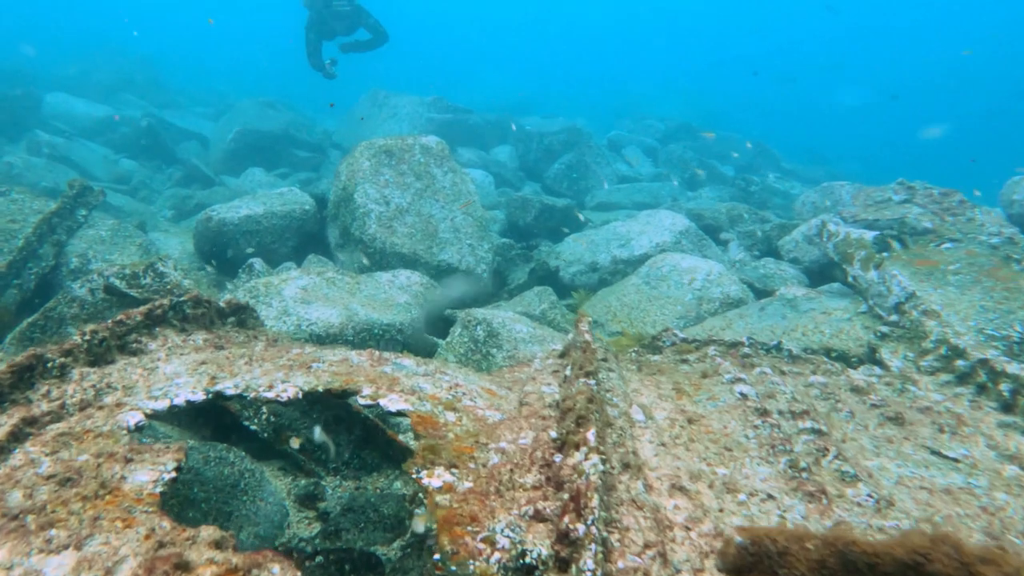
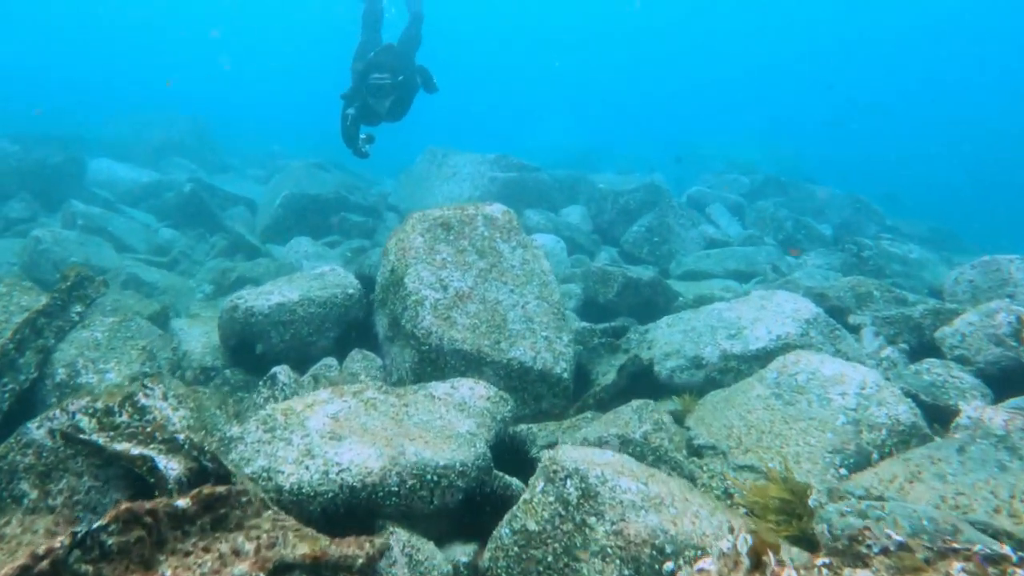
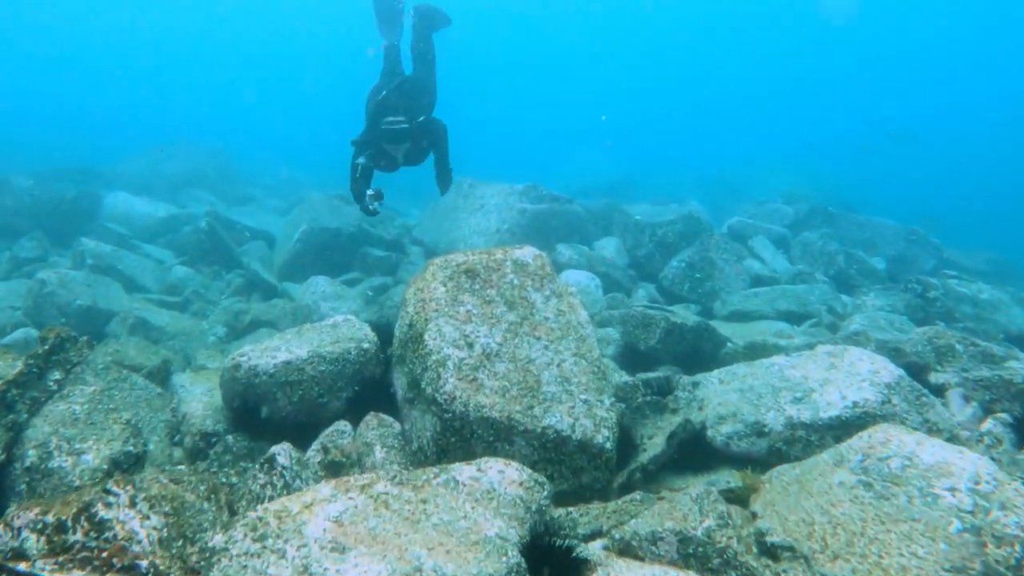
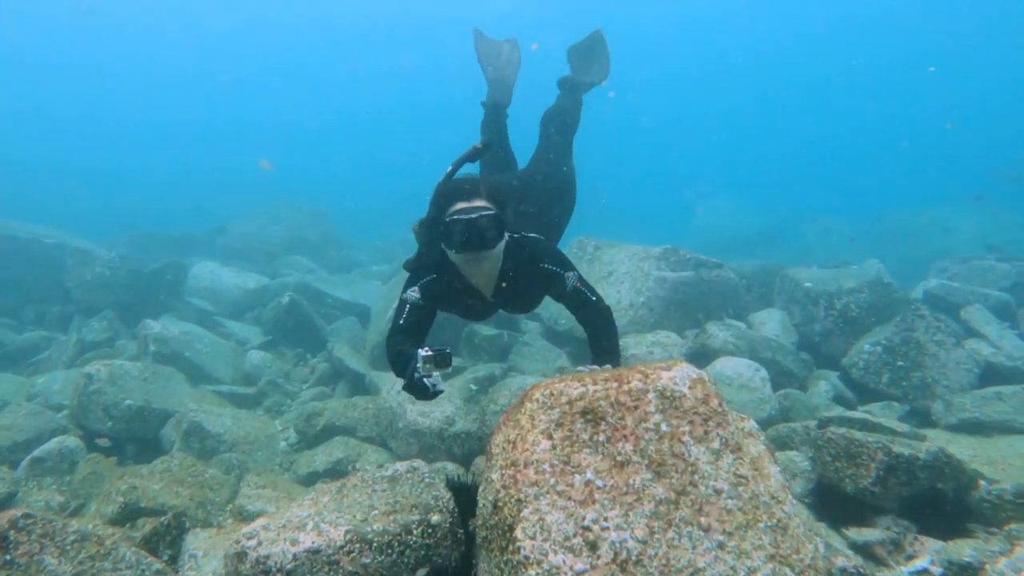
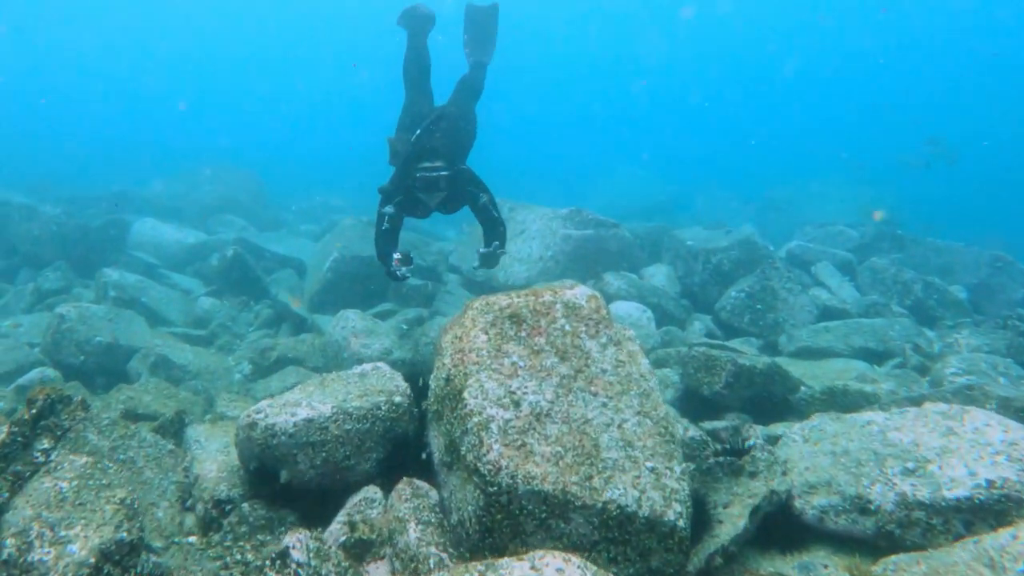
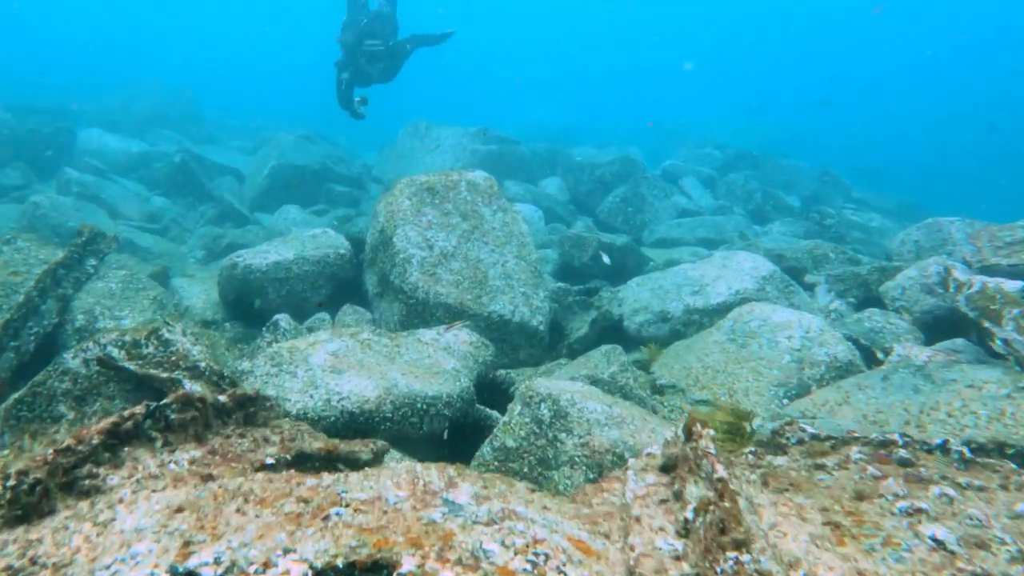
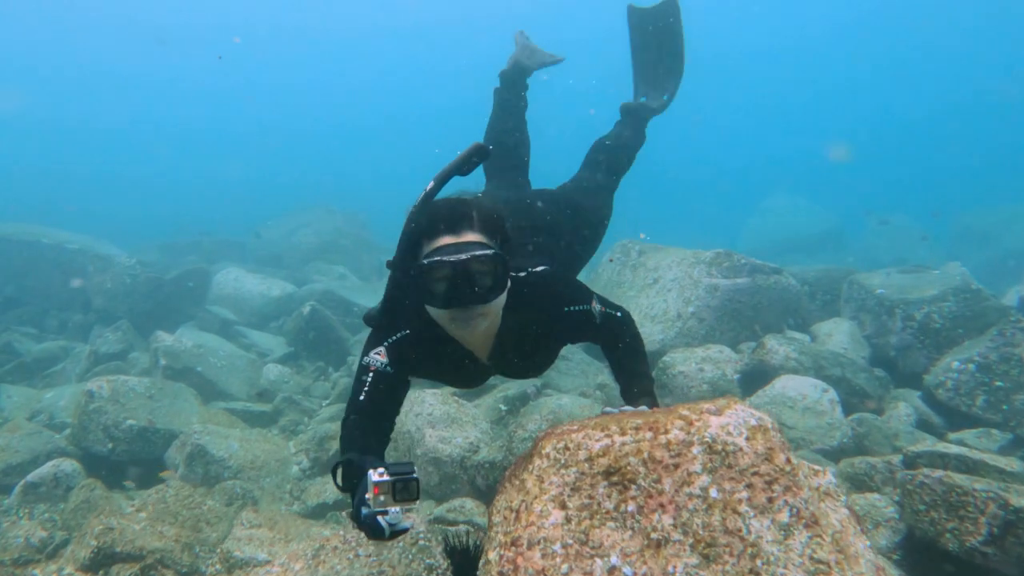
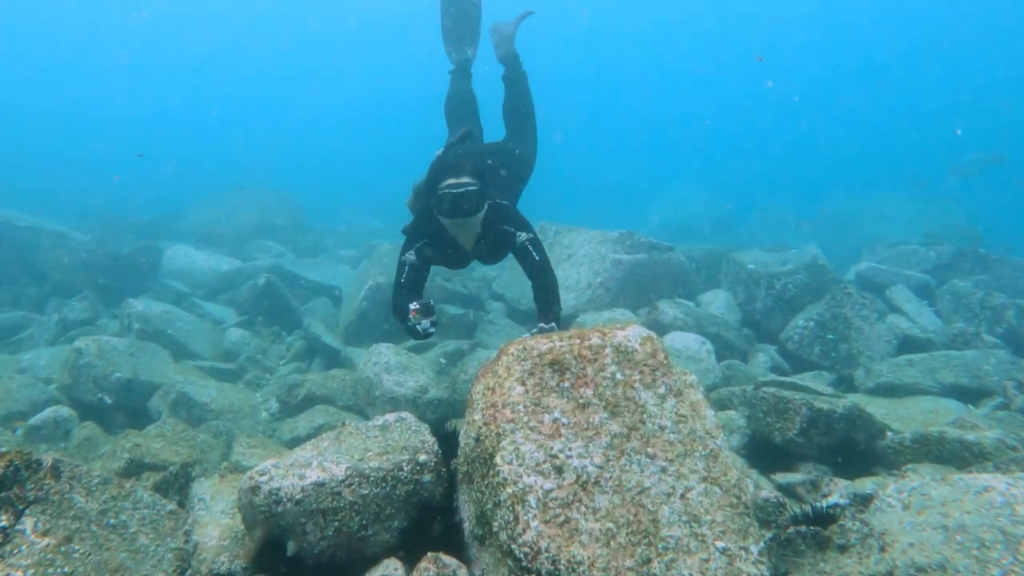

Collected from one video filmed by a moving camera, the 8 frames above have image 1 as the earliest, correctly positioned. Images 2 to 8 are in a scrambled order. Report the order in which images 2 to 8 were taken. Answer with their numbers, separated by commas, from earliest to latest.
6, 2, 3, 5, 8, 4, 7
